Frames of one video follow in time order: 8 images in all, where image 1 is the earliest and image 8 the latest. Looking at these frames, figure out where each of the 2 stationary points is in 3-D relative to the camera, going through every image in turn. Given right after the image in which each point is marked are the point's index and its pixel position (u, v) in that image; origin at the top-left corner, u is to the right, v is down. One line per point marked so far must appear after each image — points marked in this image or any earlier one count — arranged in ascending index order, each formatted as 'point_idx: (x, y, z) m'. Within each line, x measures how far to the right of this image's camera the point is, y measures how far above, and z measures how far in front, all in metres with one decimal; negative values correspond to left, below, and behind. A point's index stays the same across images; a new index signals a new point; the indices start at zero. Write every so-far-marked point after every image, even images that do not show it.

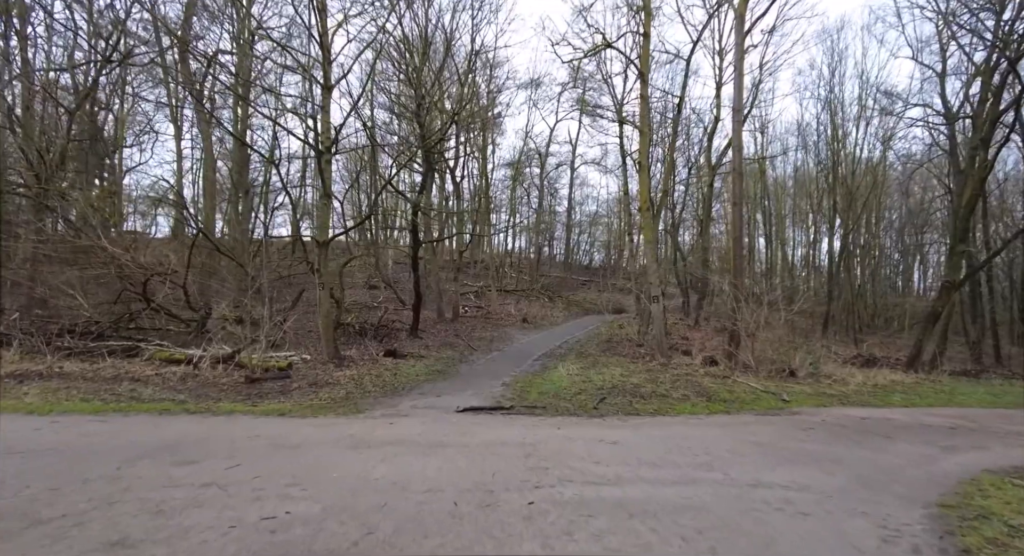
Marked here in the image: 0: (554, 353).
0: (+1.1, -2.0, +13.8) m
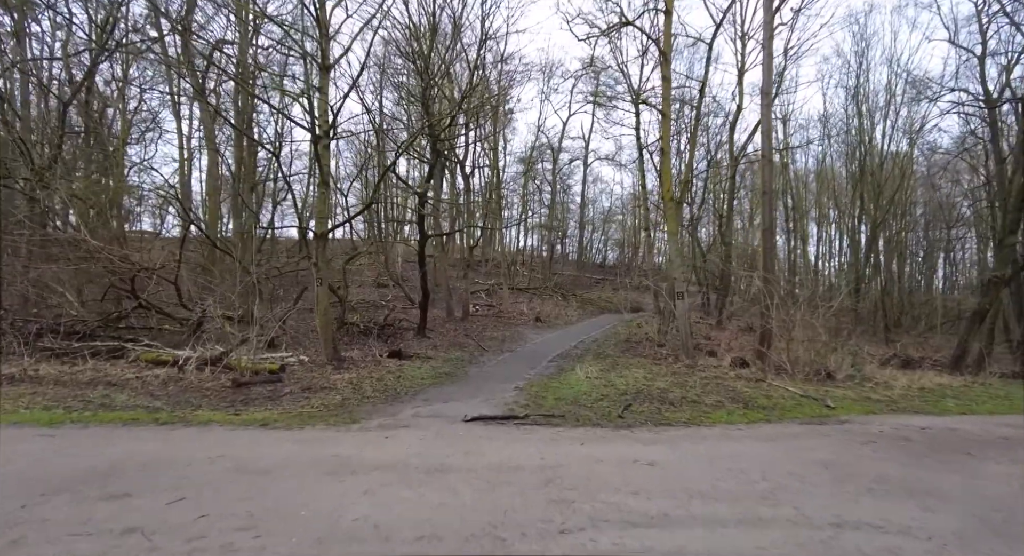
0: (+1.5, -1.9, +13.0) m
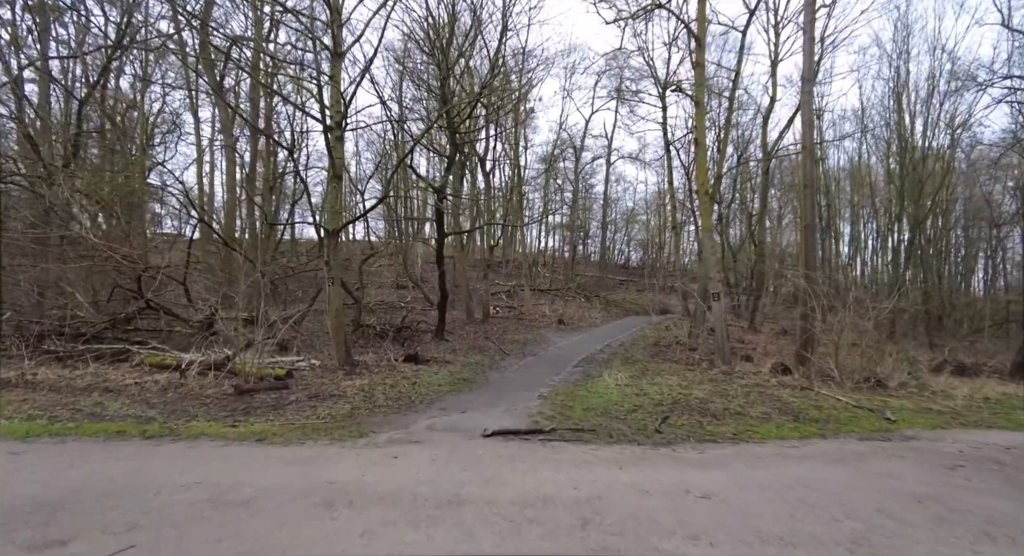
0: (+2.0, -1.9, +12.2) m
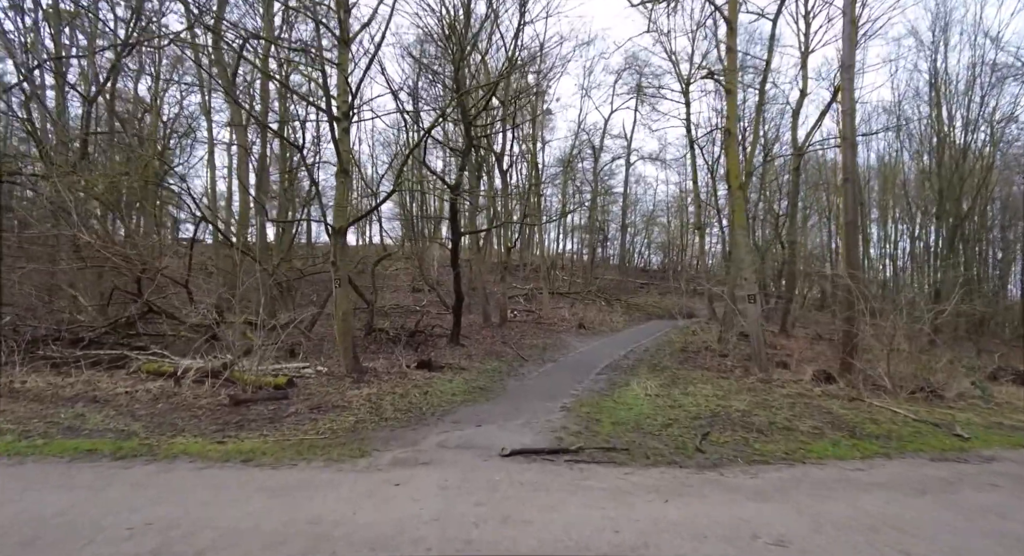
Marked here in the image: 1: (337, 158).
0: (+2.5, -2.0, +11.5) m
1: (-2.9, +2.0, +8.2) m
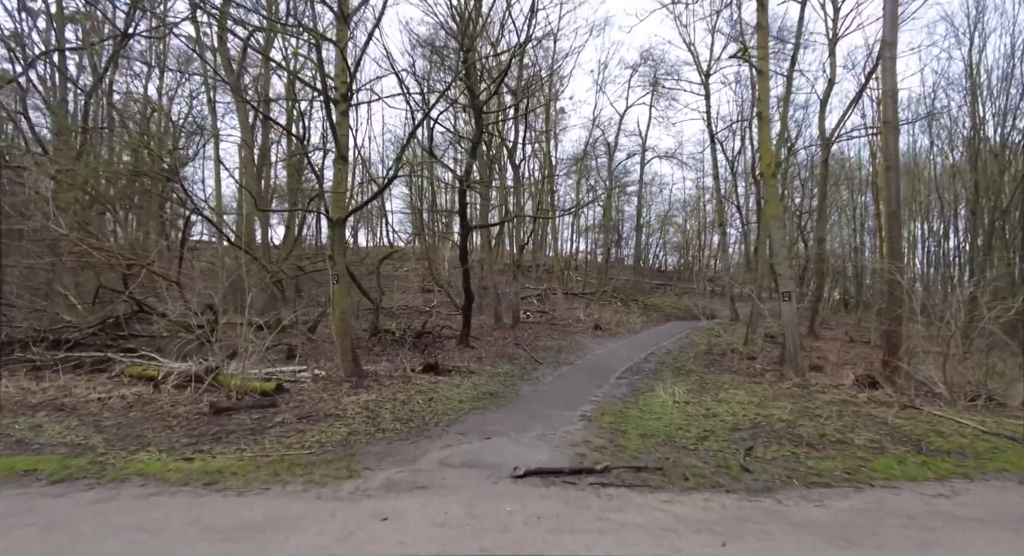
0: (+2.8, -1.9, +10.7) m
1: (-2.7, +2.0, +7.6) m
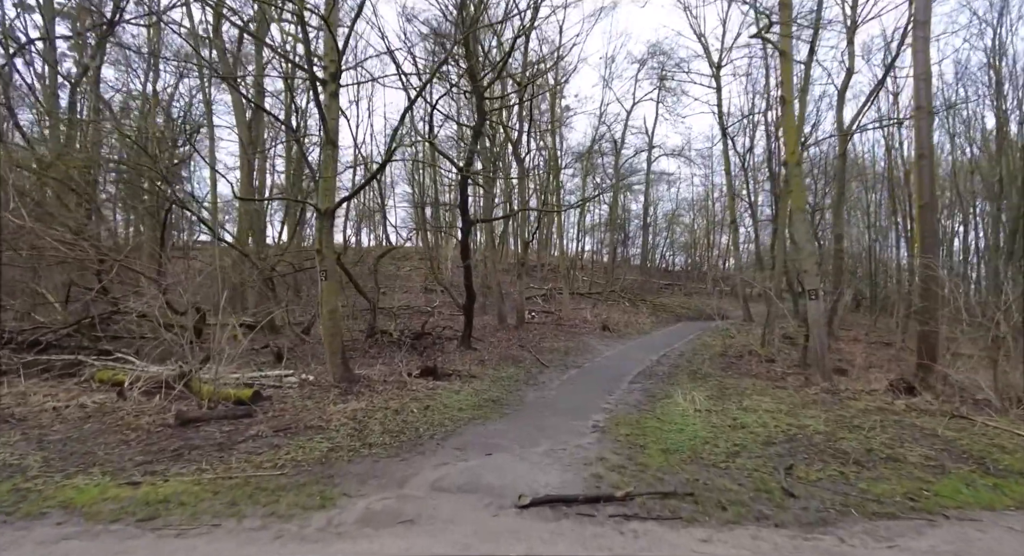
0: (+2.8, -1.9, +10.0) m
1: (-2.6, +2.1, +7.0) m
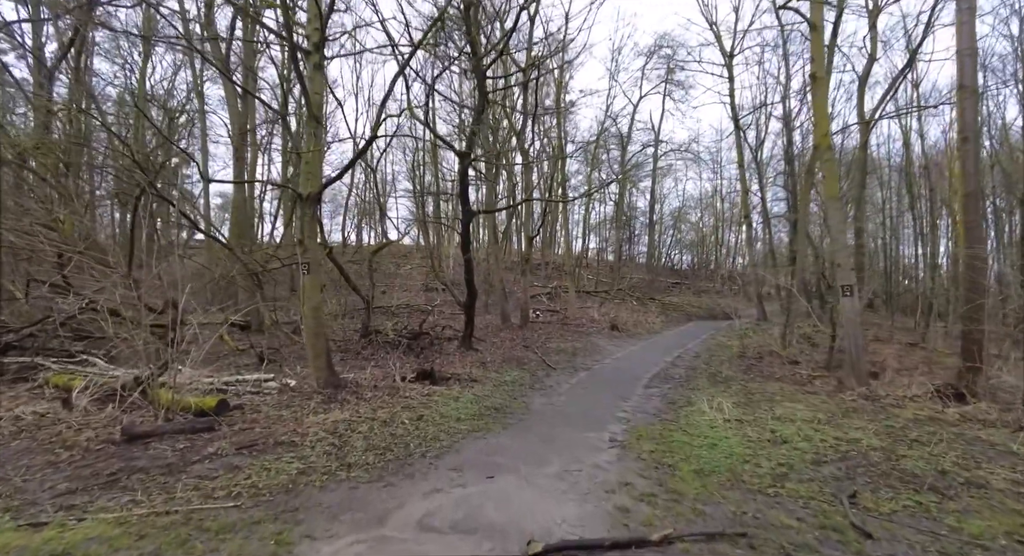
0: (+2.9, -1.8, +9.3) m
1: (-2.6, +2.2, +6.2) m
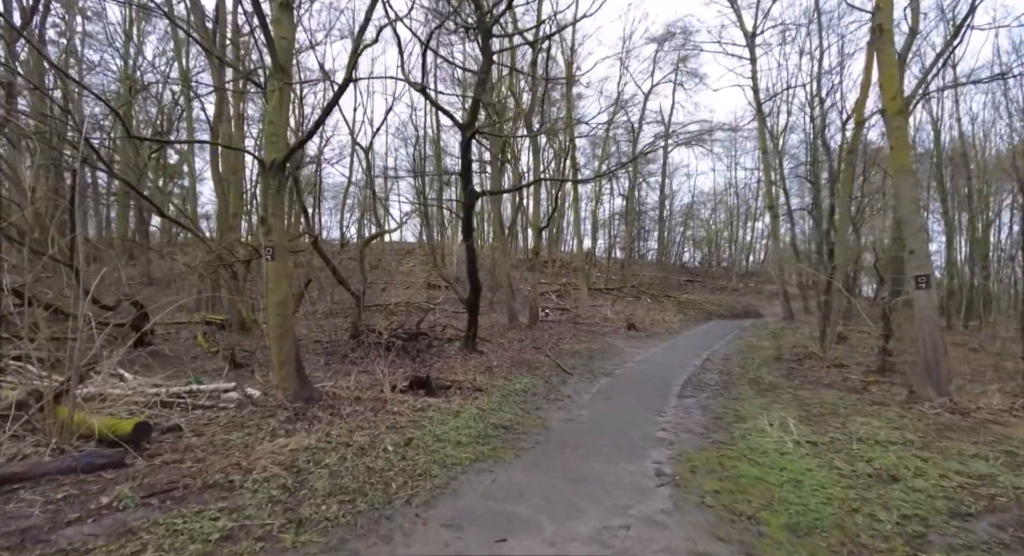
0: (+3.1, -1.6, +8.0) m
1: (-2.4, +2.3, +5.0) m
